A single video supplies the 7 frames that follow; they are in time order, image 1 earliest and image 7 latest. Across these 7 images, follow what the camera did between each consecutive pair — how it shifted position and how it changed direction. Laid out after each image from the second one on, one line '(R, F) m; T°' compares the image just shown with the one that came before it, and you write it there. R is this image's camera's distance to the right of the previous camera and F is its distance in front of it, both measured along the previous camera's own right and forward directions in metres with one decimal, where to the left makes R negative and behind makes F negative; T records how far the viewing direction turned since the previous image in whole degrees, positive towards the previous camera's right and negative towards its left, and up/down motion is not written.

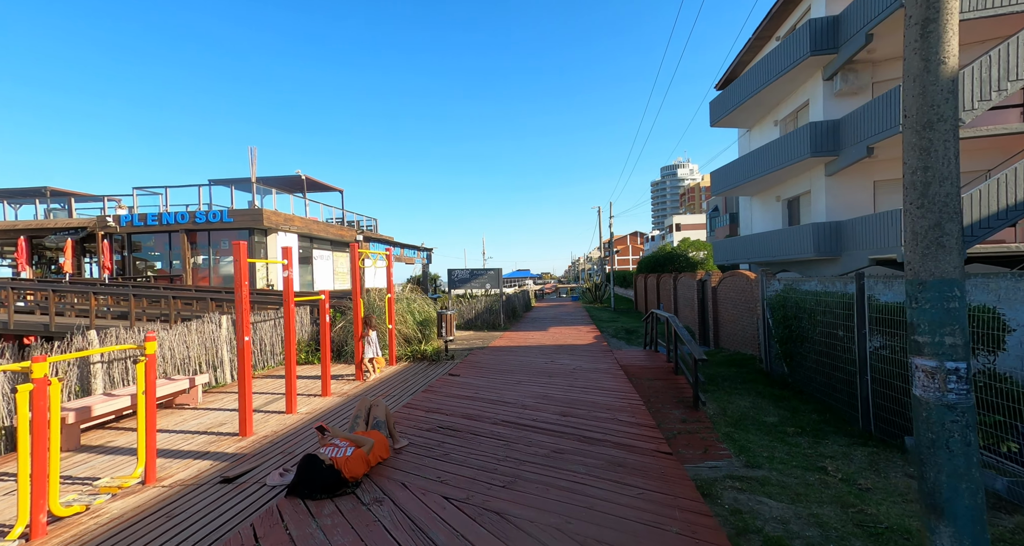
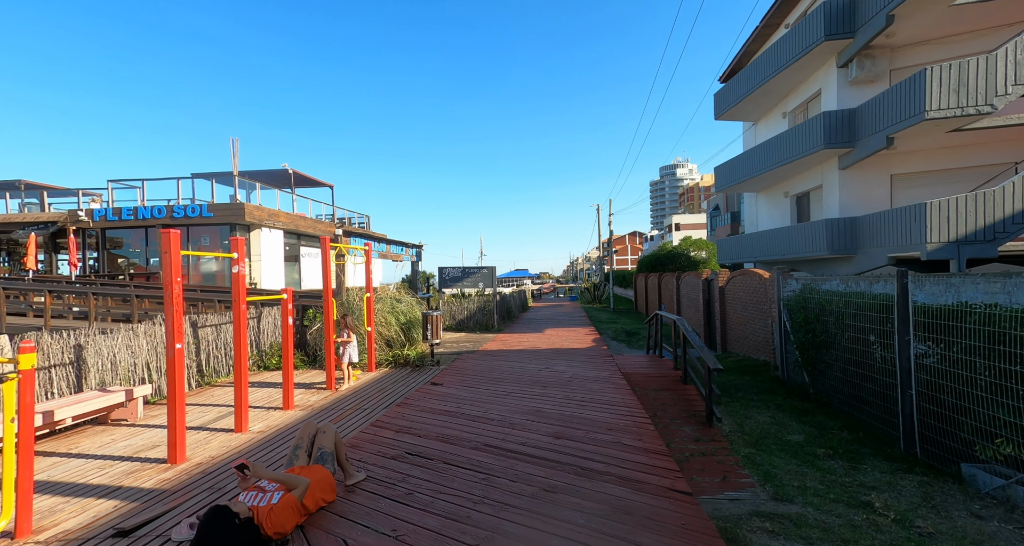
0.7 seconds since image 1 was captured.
(+0.1, +0.7) m; 0°
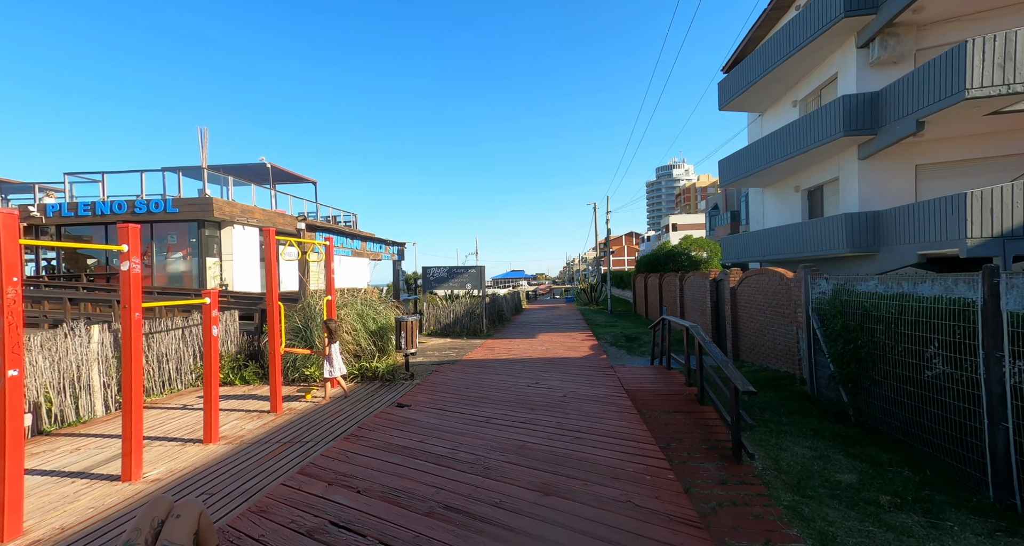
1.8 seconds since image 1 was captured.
(+0.2, +1.0) m; +1°
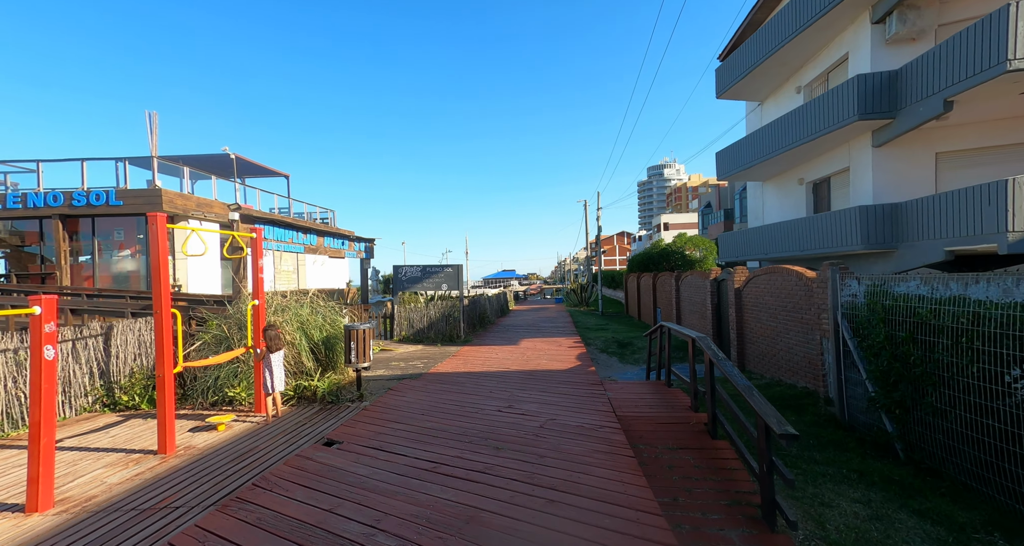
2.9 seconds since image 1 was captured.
(+0.3, +1.1) m; +1°
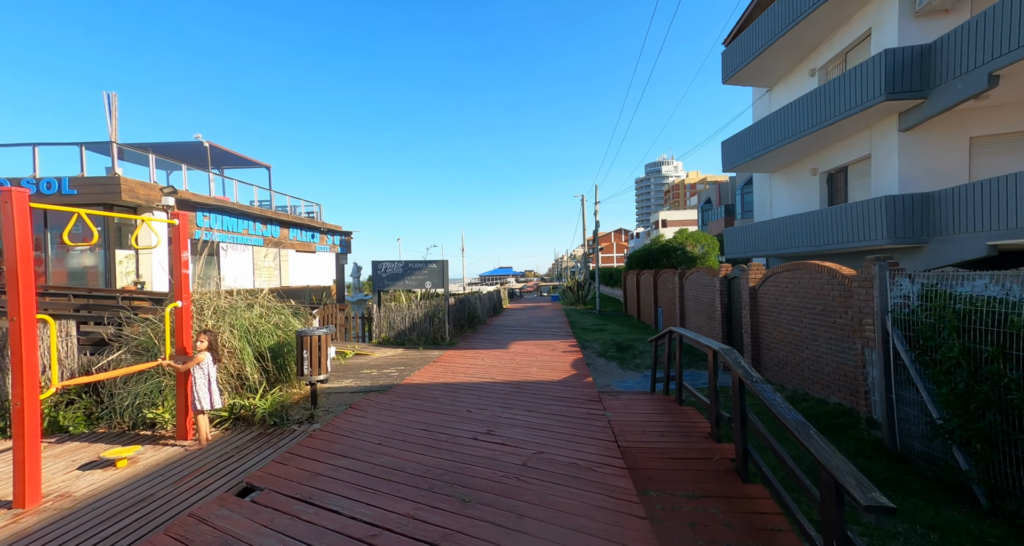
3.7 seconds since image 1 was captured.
(+0.2, +0.9) m; 0°
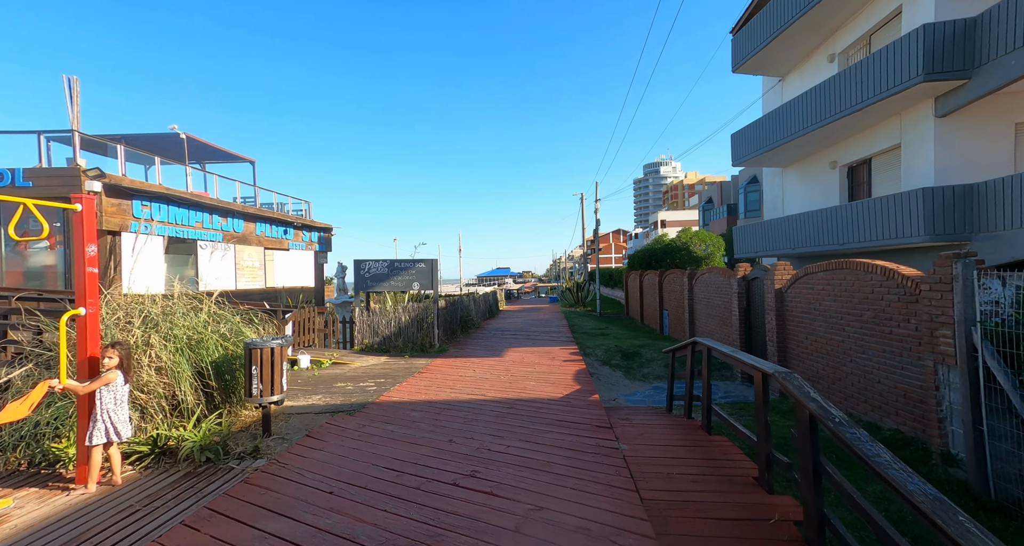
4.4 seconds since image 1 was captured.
(+0.1, +0.9) m; 0°
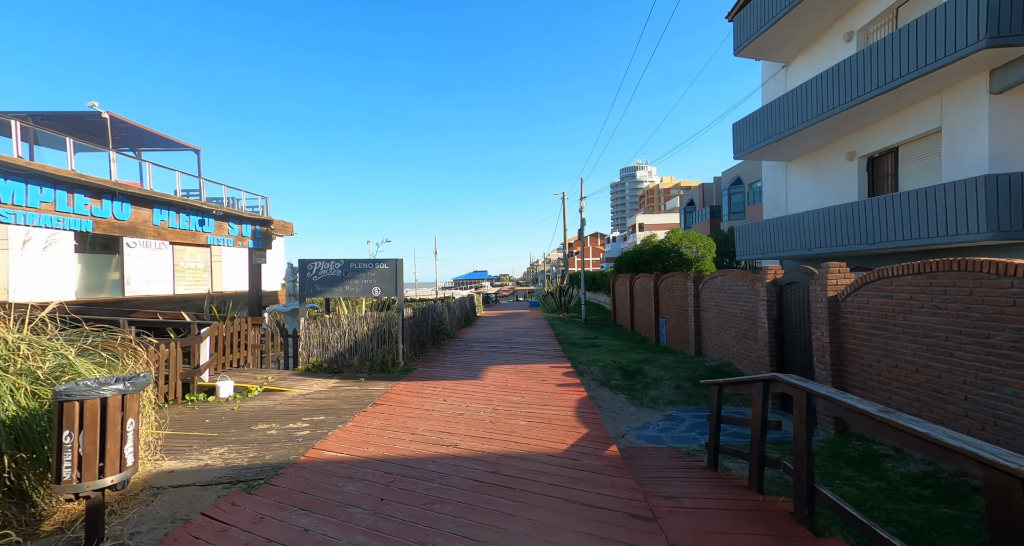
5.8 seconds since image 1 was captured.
(-0.1, +1.5) m; +3°
